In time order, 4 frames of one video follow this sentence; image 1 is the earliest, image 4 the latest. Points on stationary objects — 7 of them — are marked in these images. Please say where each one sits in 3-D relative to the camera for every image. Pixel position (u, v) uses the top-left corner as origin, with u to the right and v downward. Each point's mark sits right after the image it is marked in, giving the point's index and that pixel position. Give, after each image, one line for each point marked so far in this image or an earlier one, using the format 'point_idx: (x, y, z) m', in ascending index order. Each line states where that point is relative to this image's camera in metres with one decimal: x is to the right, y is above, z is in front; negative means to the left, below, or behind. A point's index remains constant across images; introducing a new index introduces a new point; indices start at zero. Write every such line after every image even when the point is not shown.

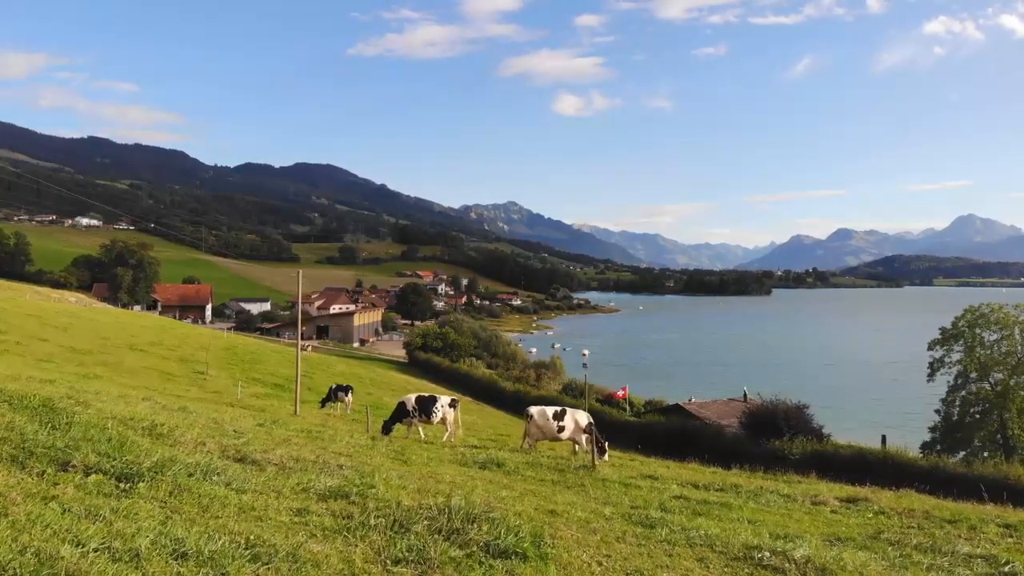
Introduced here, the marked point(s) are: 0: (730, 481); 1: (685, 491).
0: (+5.4, -4.8, +15.8) m
1: (+3.5, -4.0, +12.6) m
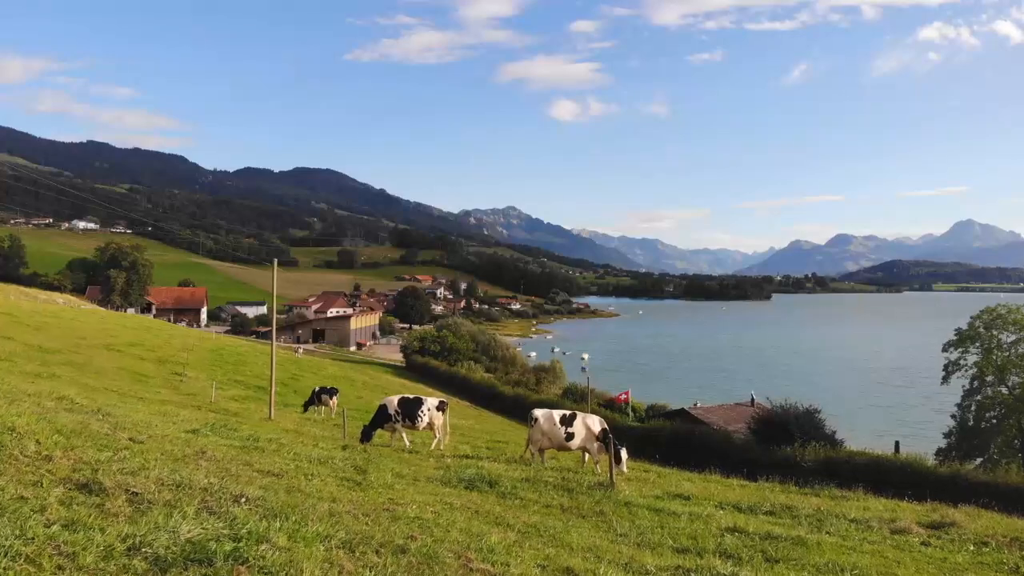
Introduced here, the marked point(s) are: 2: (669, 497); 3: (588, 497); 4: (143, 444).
0: (+5.3, -4.3, +12.9) m
1: (+3.4, -3.5, +9.6) m
2: (+2.9, -3.9, +12.0) m
3: (+1.2, -3.3, +10.0) m
4: (-5.0, -2.1, +8.8) m
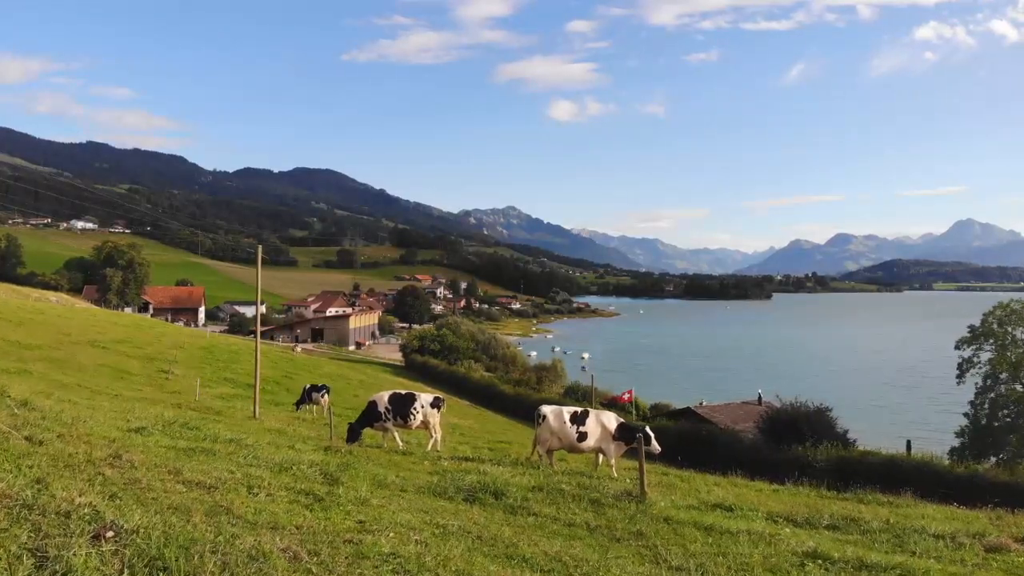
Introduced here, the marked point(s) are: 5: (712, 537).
0: (+5.4, -3.8, +10.9) m
1: (+3.6, -3.0, +7.7) m
2: (+3.1, -3.4, +10.1) m
3: (+1.3, -2.8, +8.1) m
4: (-4.9, -1.7, +6.8) m
5: (+2.2, -2.8, +7.1) m
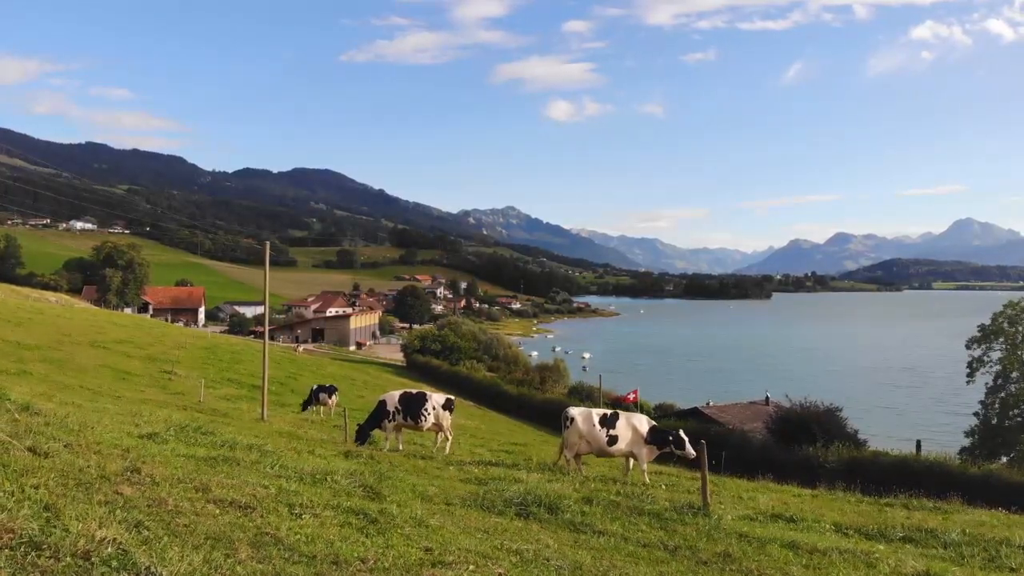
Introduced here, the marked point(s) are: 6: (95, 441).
0: (+6.1, -3.7, +10.1) m
1: (+4.2, -2.9, +6.9) m
2: (+3.7, -3.3, +9.3) m
3: (+2.0, -2.7, +7.3) m
4: (-4.3, -1.6, +6.0) m
5: (+2.8, -2.6, +6.3) m
6: (-4.9, -1.8, +7.6) m
